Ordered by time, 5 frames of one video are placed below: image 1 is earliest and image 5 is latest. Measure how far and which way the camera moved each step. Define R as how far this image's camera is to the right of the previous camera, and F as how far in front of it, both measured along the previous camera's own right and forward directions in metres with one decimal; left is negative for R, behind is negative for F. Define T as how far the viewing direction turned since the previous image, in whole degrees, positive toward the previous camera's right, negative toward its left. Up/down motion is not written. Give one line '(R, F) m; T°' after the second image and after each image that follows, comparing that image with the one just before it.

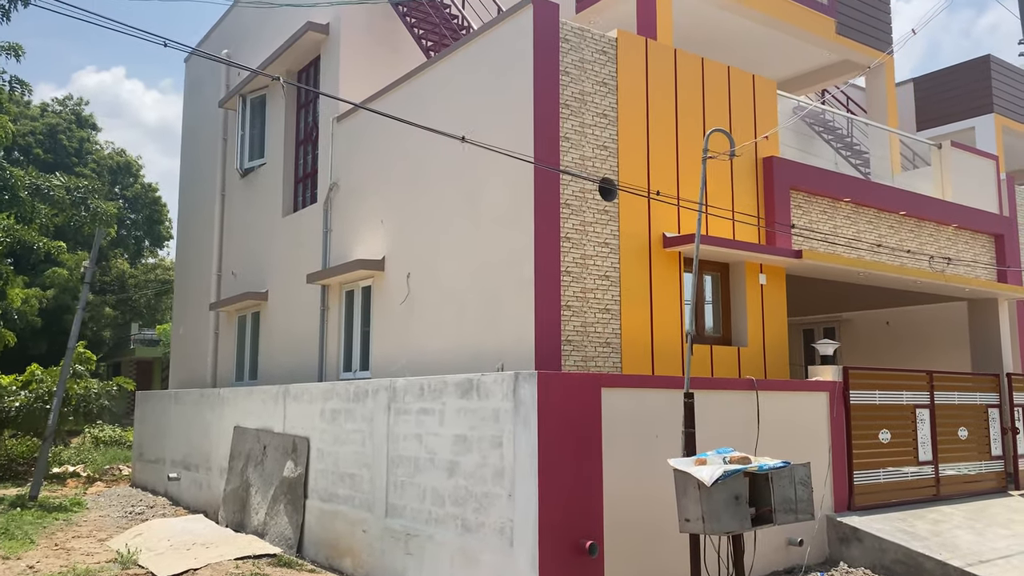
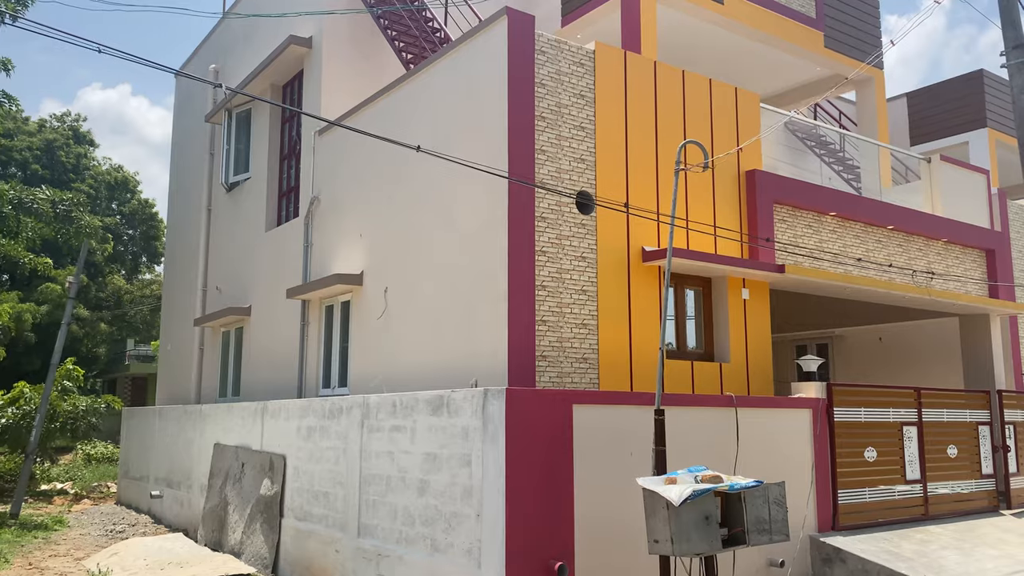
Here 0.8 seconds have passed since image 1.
(+0.3, +0.2) m; 0°
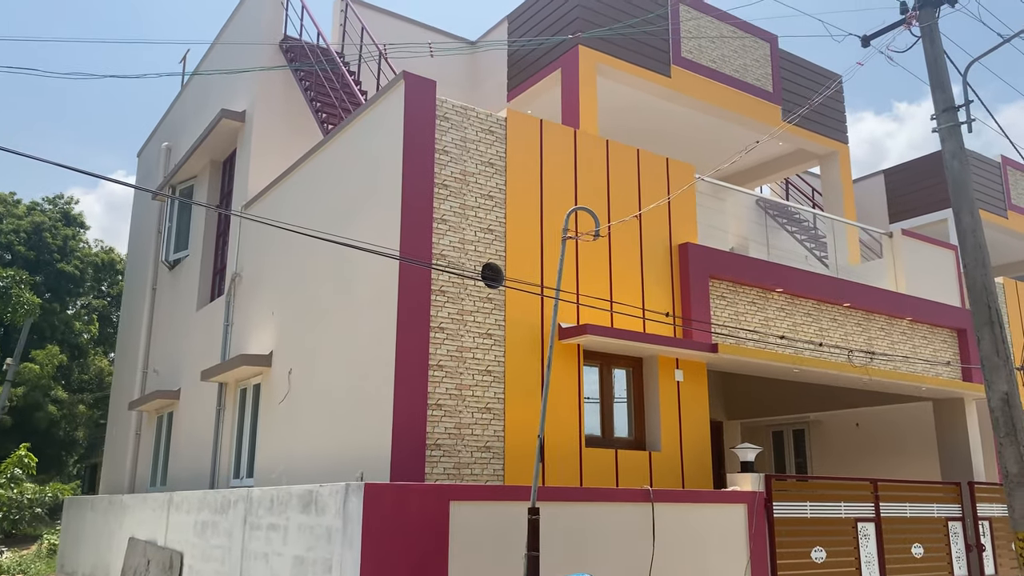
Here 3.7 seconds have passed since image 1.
(+1.3, +0.9) m; -1°
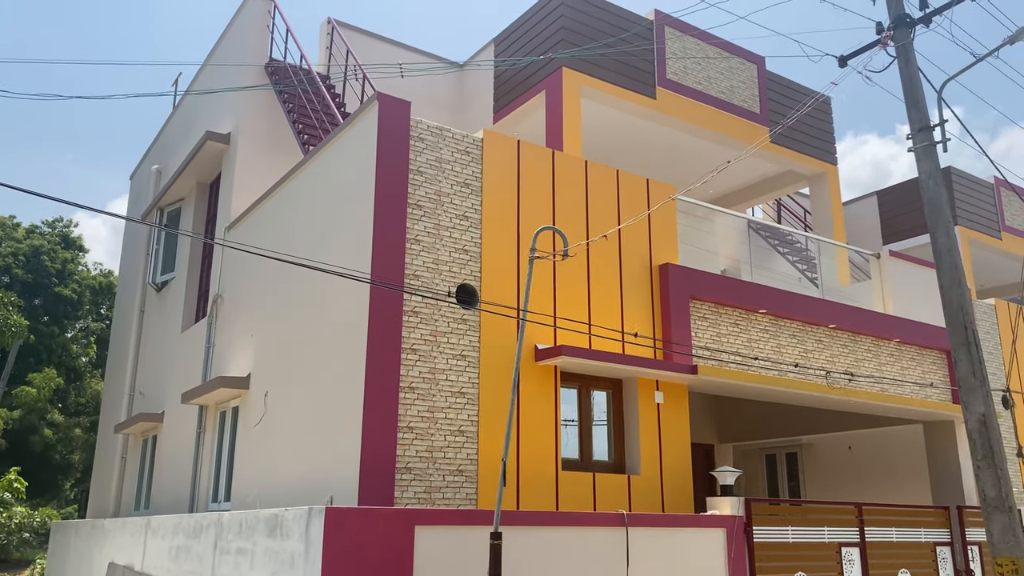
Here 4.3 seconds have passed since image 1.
(+0.3, +0.1) m; 0°
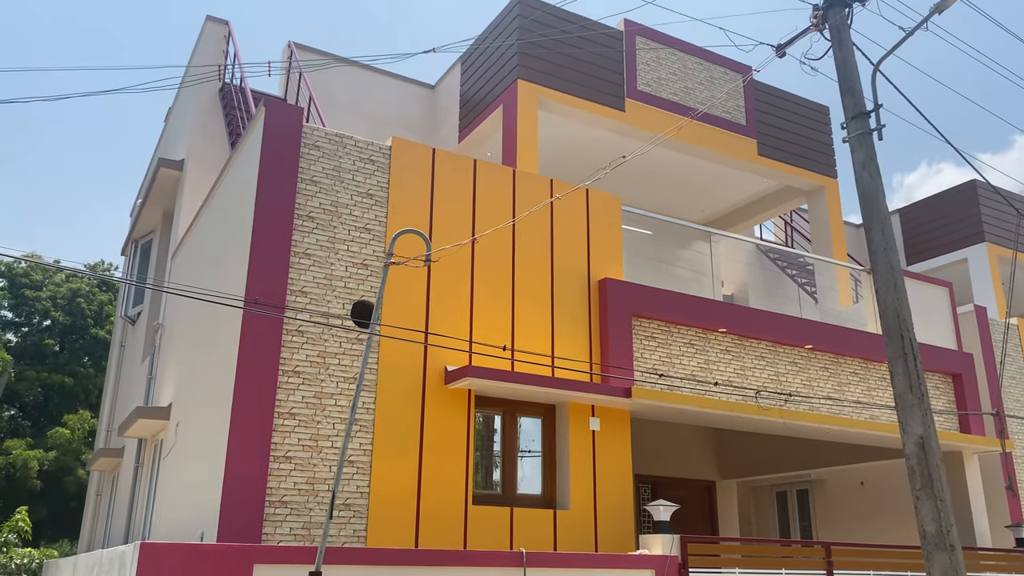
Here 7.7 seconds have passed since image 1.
(+1.7, +0.9) m; -4°
